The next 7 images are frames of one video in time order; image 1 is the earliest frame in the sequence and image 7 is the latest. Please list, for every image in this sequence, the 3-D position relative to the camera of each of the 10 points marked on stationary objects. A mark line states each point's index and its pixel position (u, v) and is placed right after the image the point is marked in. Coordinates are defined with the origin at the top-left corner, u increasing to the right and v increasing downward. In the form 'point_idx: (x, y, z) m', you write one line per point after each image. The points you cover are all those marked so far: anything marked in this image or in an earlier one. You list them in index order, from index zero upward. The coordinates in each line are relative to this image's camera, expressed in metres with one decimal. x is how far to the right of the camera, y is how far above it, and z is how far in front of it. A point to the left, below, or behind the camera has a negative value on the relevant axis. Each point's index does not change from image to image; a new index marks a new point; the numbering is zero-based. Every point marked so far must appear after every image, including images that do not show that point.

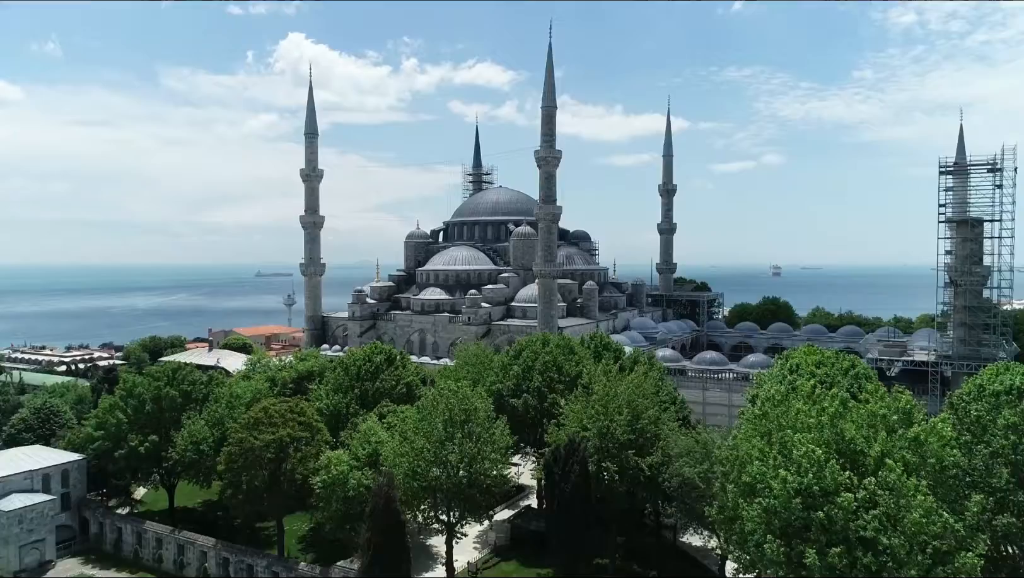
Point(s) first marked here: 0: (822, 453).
0: (+7.3, -3.8, +15.4) m
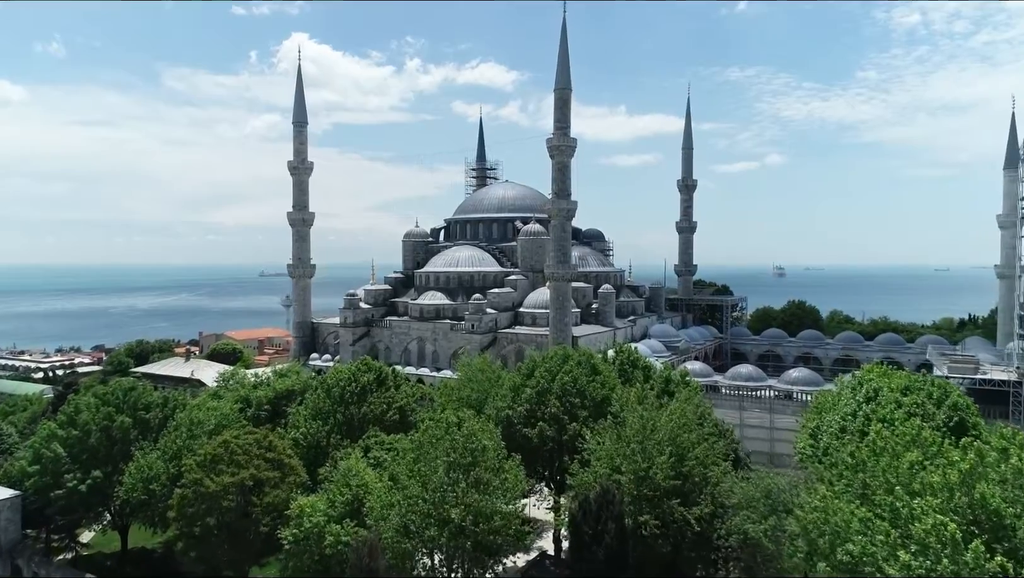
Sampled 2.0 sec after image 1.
0: (+7.6, -4.1, +11.3) m
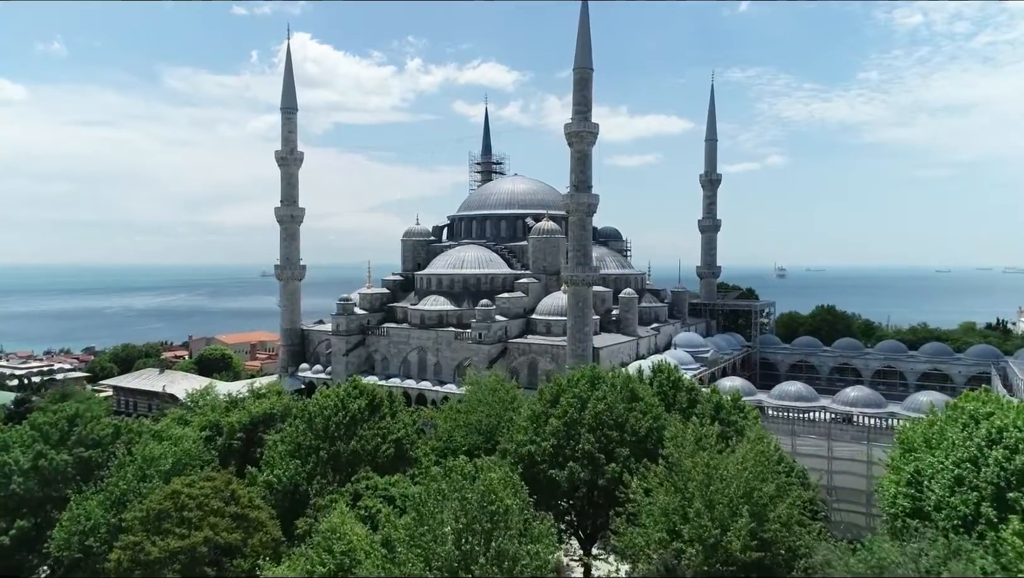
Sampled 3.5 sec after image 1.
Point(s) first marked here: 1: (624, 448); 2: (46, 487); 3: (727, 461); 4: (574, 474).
0: (+8.2, -4.3, +7.3) m
1: (+2.9, -4.1, +17.1) m
2: (-12.9, -5.4, +18.2) m
3: (+4.7, -3.8, +14.5) m
4: (+1.6, -4.7, +16.6) m
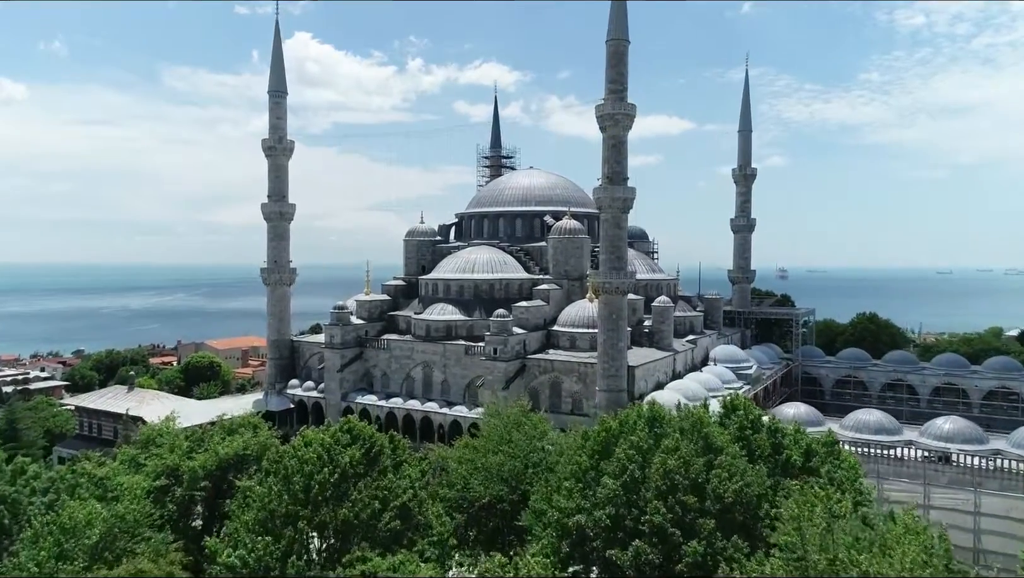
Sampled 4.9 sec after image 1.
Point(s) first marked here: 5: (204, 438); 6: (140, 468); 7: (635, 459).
0: (+9.1, -4.7, +2.9) m
1: (+3.7, -4.5, +12.6) m
2: (-12.0, -5.7, +13.8) m
3: (+5.6, -4.1, +10.0) m
4: (+2.4, -5.0, +12.2) m
5: (-9.1, -4.4, +19.4) m
6: (-10.2, -4.9, +18.0) m
7: (+2.6, -3.6, +13.8) m
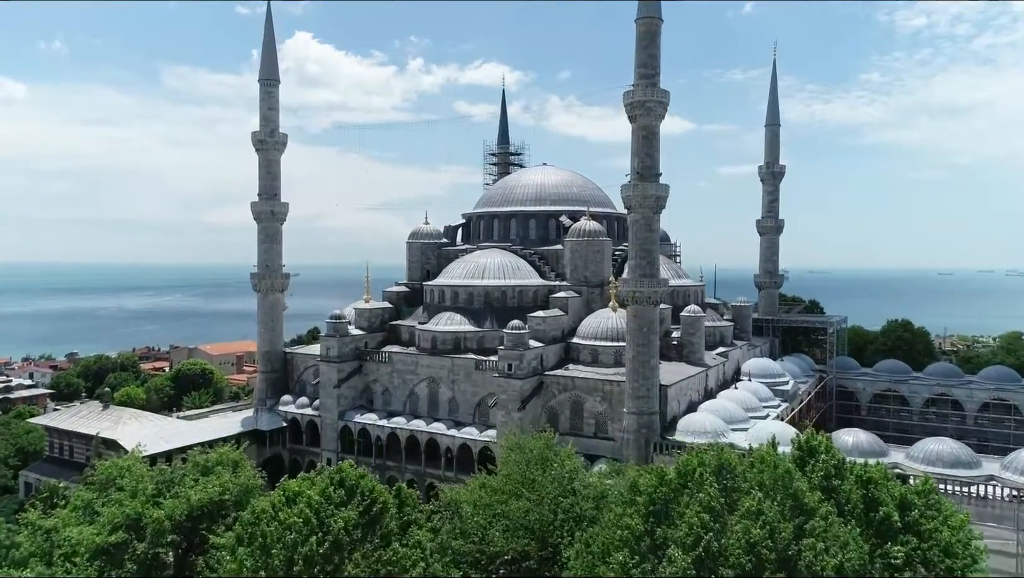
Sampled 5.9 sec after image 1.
0: (+9.7, -5.0, -0.1) m
1: (+4.4, -4.8, +9.7) m
2: (-11.4, -6.1, +10.9) m
3: (+6.2, -4.5, +7.1) m
4: (+3.0, -5.4, +9.3) m
5: (-8.4, -4.7, +16.5) m
6: (-9.6, -5.2, +15.1) m
7: (+3.2, -3.9, +10.9) m
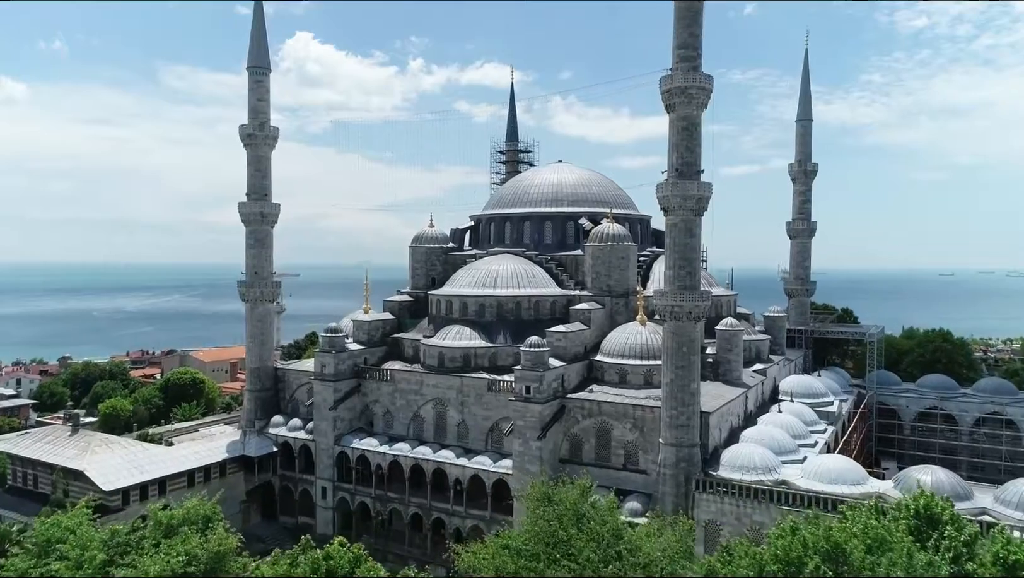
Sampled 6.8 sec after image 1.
0: (+10.3, -5.5, -3.0) m
1: (+5.0, -5.2, +6.8) m
2: (-10.8, -6.5, +7.9) m
3: (+6.8, -4.9, +4.2) m
4: (+3.6, -5.8, +6.3) m
5: (-7.8, -5.1, +13.5) m
6: (-9.0, -5.6, +12.2) m
7: (+3.8, -4.3, +7.9) m
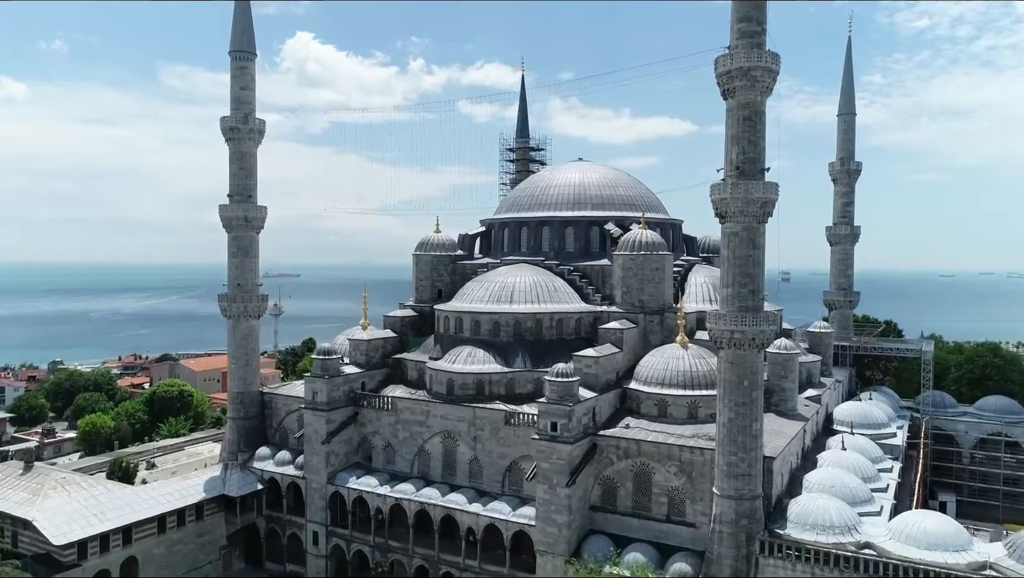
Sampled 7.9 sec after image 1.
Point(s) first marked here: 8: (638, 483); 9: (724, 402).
0: (+11.0, -6.0, -6.4) m
1: (+5.7, -5.8, +3.4) m
2: (-10.1, -7.0, +4.5) m
3: (+7.5, -5.4, +0.8) m
4: (+4.3, -6.3, +3.0) m
5: (-7.1, -5.7, +10.2) m
6: (-8.3, -6.2, +8.8) m
7: (+4.5, -4.9, +4.6) m
8: (+3.7, -5.7, +19.2) m
9: (+5.6, -3.0, +17.1) m
